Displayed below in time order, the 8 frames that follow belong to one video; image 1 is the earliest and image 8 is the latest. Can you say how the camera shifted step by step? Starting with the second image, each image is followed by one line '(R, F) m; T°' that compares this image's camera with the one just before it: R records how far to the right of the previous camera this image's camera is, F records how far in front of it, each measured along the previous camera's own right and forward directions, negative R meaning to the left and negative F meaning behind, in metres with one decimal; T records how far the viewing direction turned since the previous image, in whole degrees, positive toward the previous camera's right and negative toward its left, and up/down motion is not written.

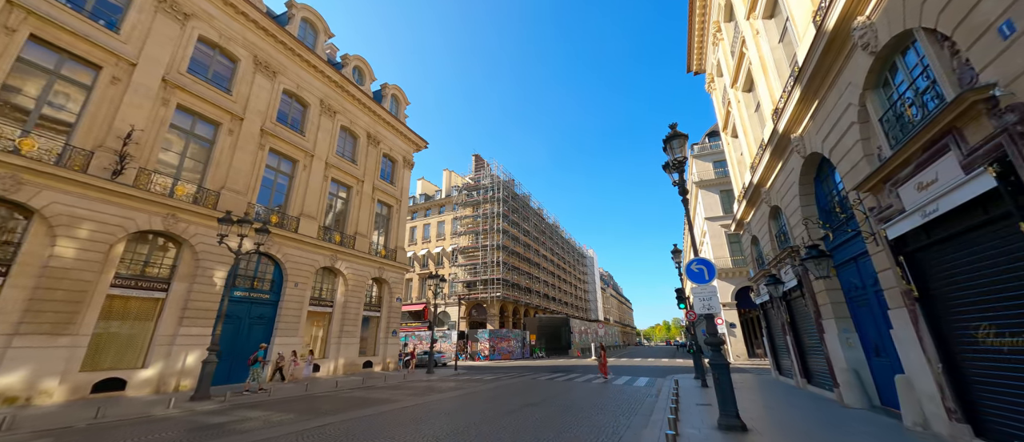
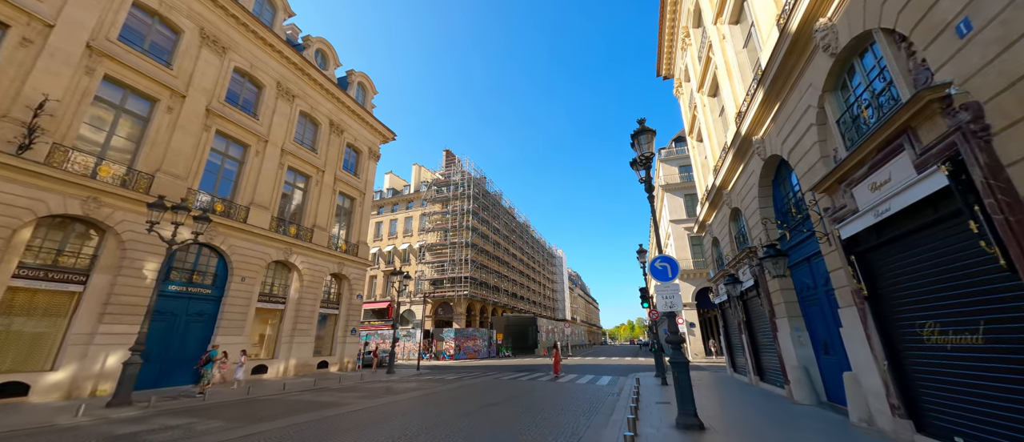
(+0.2, +0.4) m; +5°
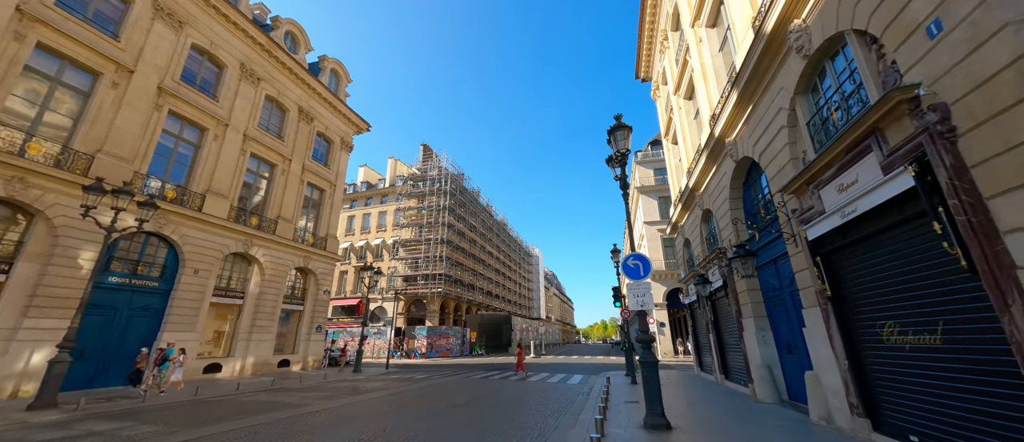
(+0.1, +0.3) m; +4°
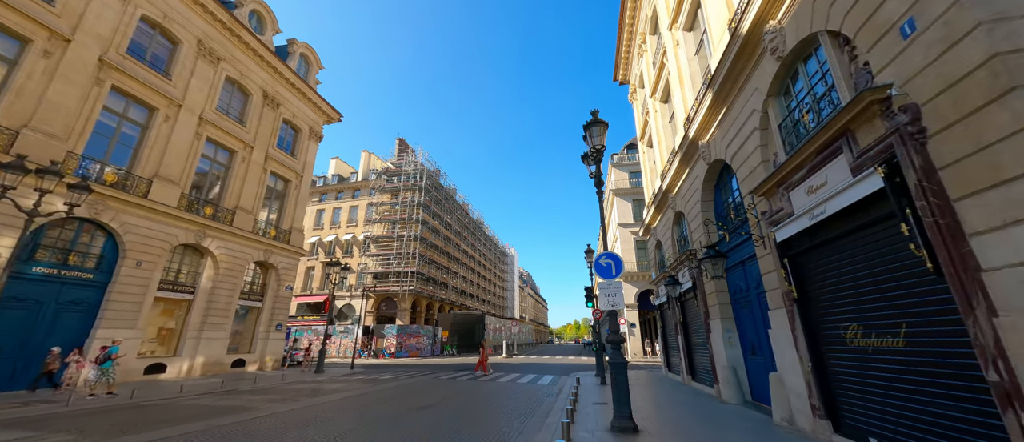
(+0.1, +0.3) m; +4°
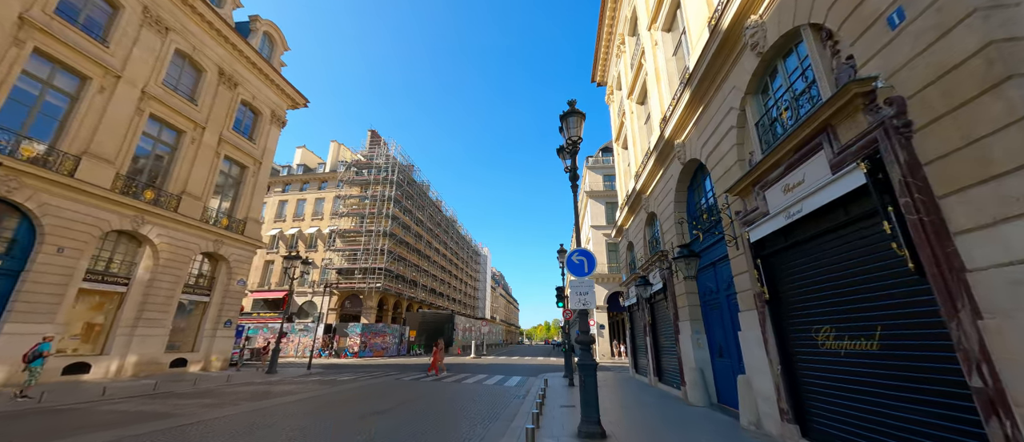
(+0.1, +0.4) m; +4°
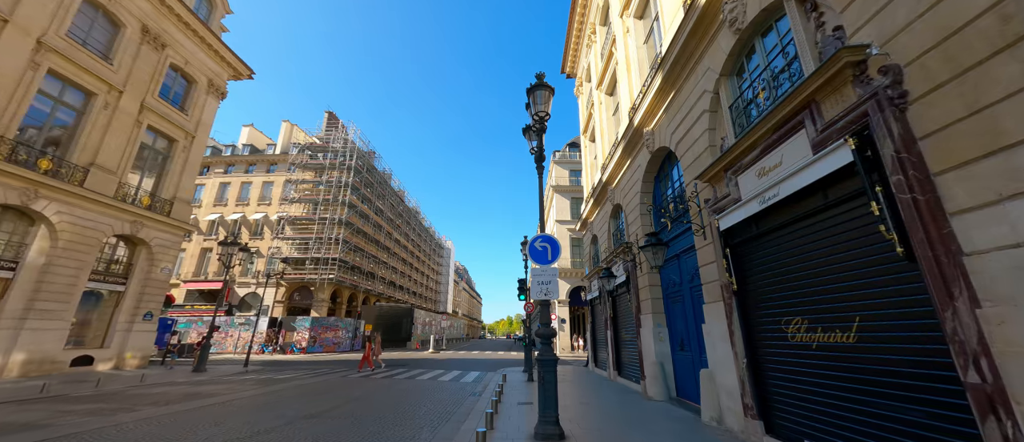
(+0.1, +0.6) m; +6°
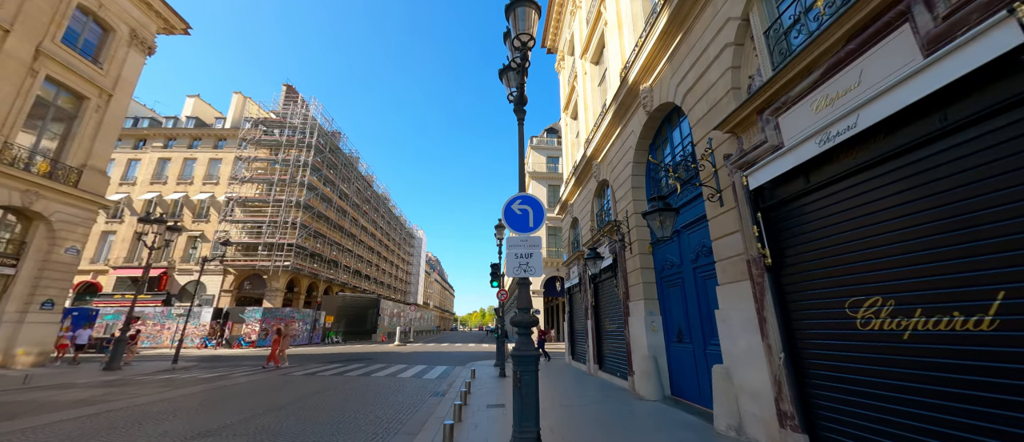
(+0.1, +1.5) m; +4°
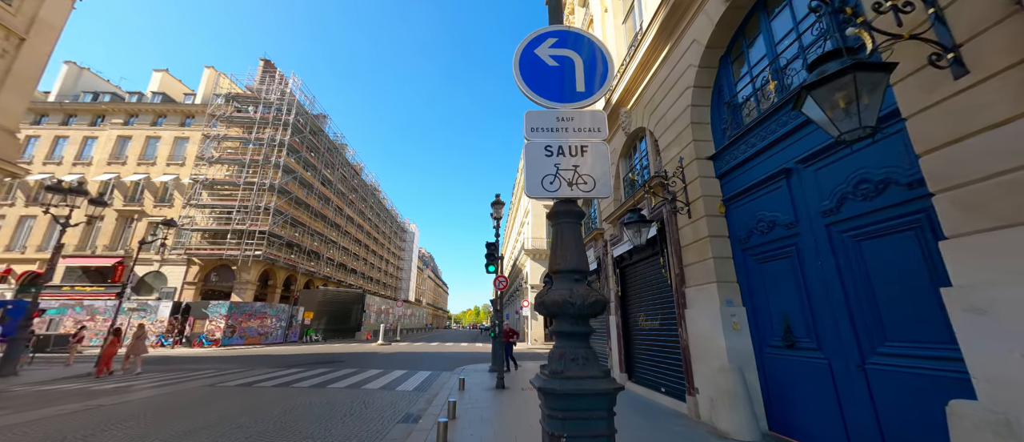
(-0.2, +2.7) m; +1°
